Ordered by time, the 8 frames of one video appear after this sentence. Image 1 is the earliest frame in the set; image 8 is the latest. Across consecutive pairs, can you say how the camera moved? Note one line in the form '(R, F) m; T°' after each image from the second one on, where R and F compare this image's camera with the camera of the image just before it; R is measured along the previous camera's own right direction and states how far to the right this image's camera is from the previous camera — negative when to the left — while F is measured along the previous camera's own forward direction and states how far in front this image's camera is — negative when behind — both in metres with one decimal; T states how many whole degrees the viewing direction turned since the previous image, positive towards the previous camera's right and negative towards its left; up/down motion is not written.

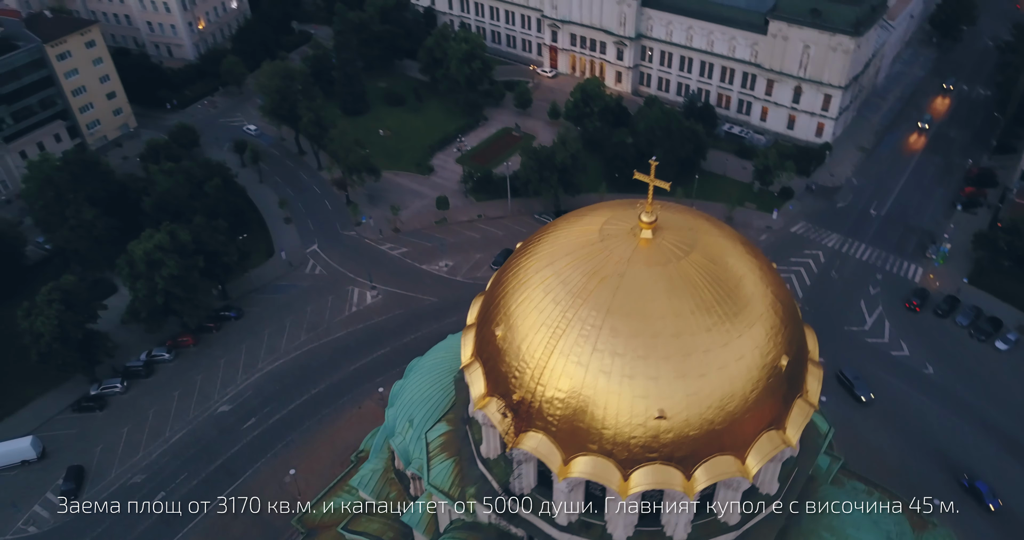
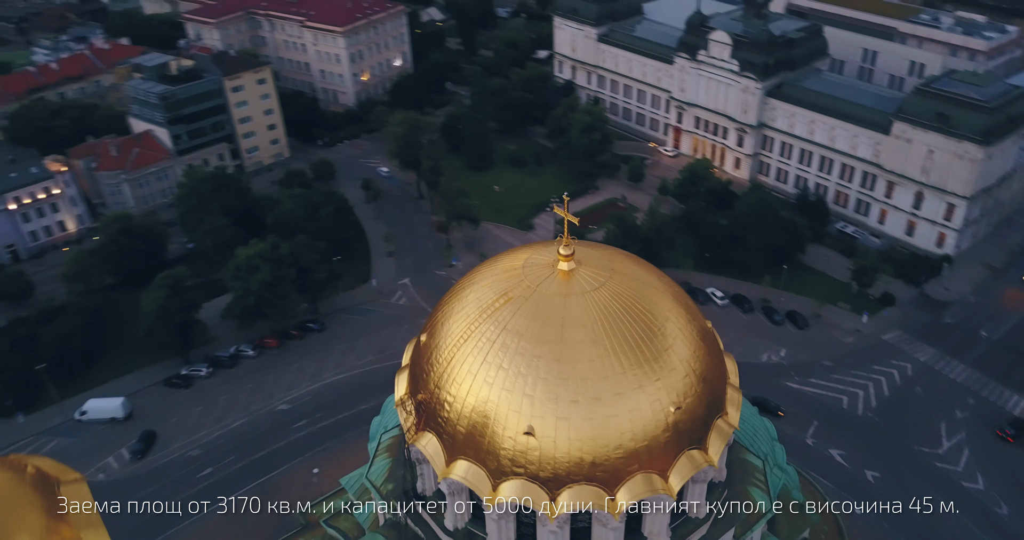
(+5.2, -0.7) m; -13°
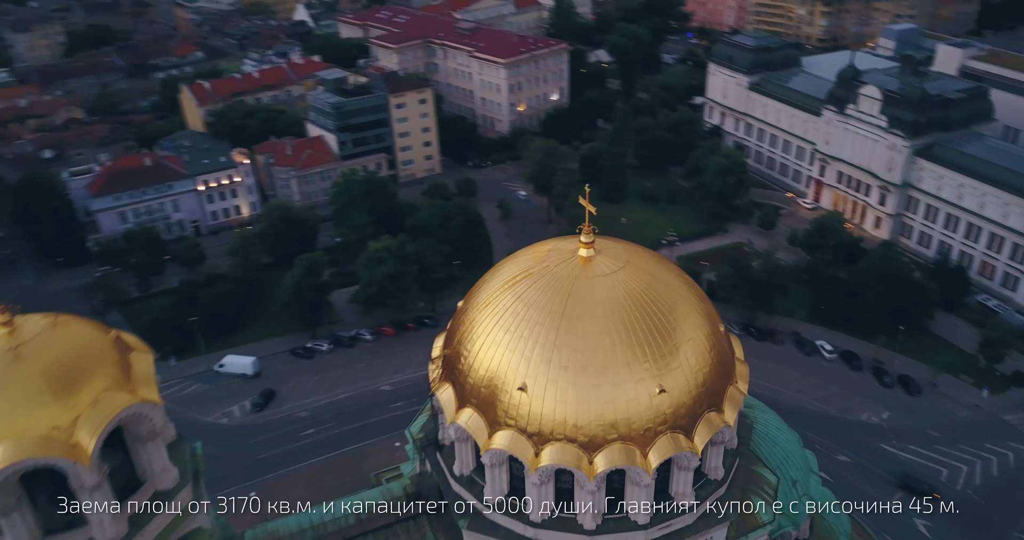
(+3.3, -1.7) m; -12°
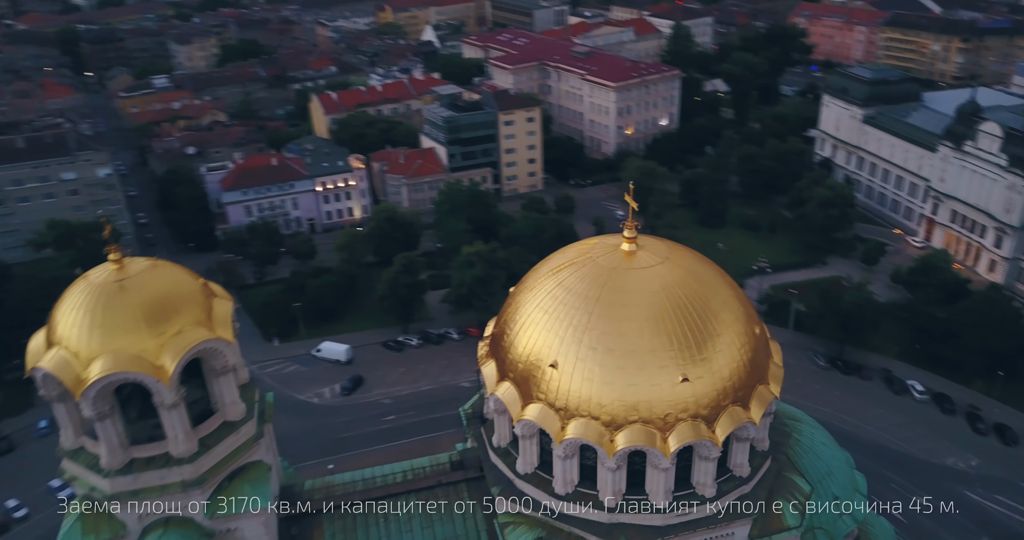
(+1.8, -1.3) m; -9°
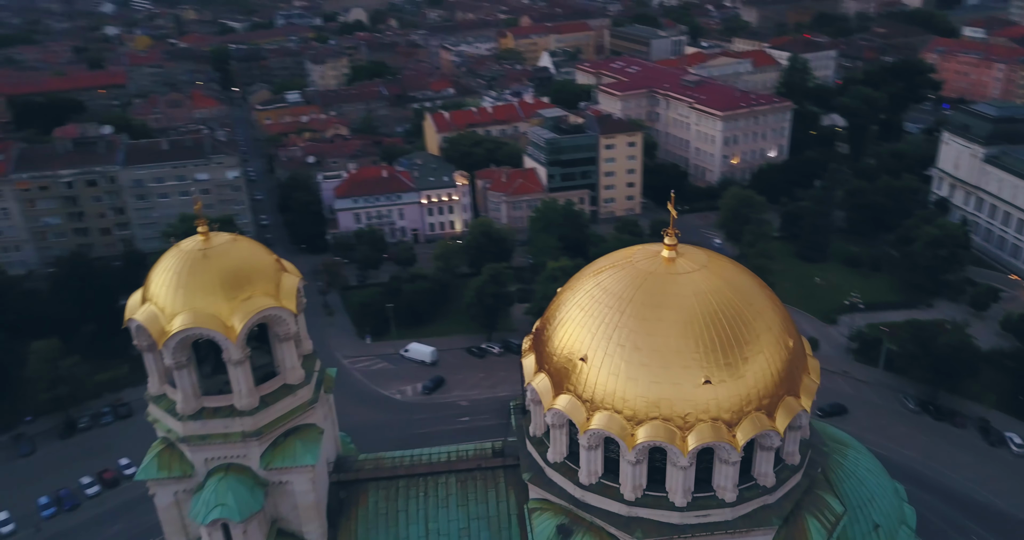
(+1.9, -1.1) m; -9°
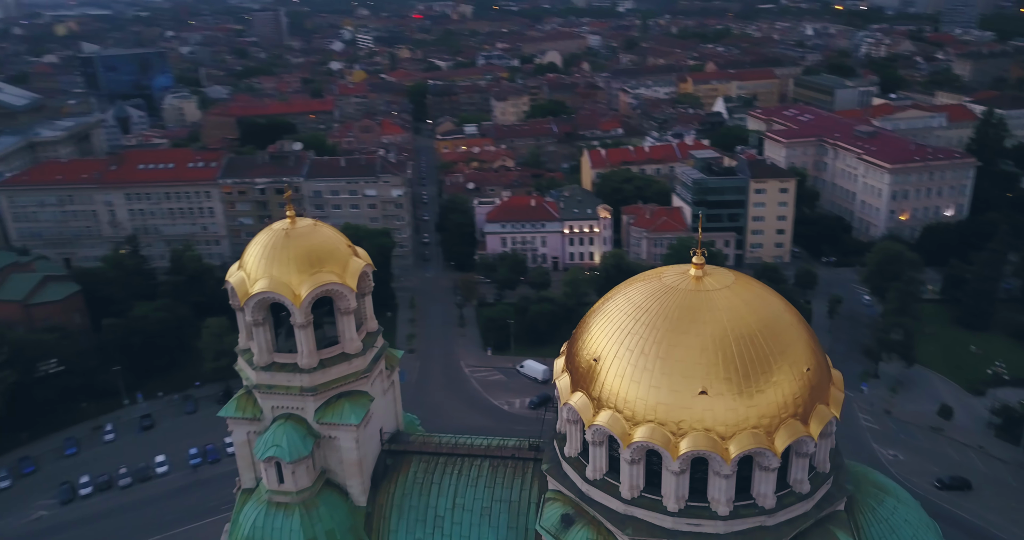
(+4.2, -1.5) m; -14°
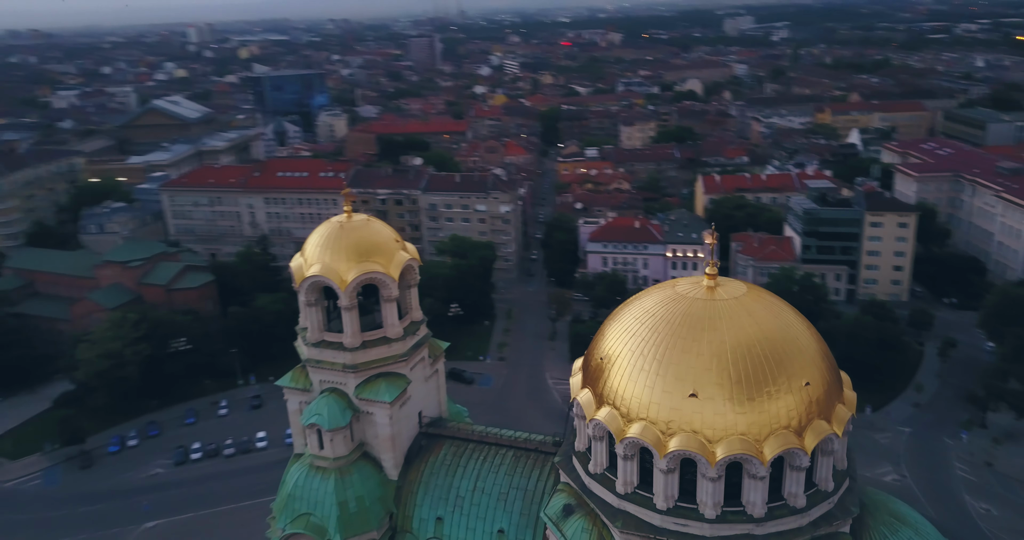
(+3.5, -1.2) m; -10°
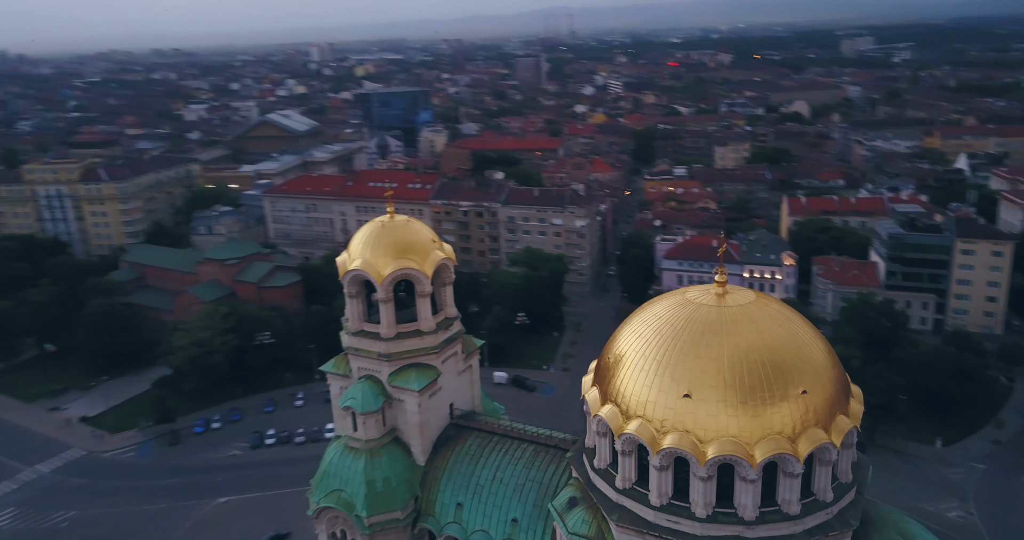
(+2.5, -1.1) m; -8°
